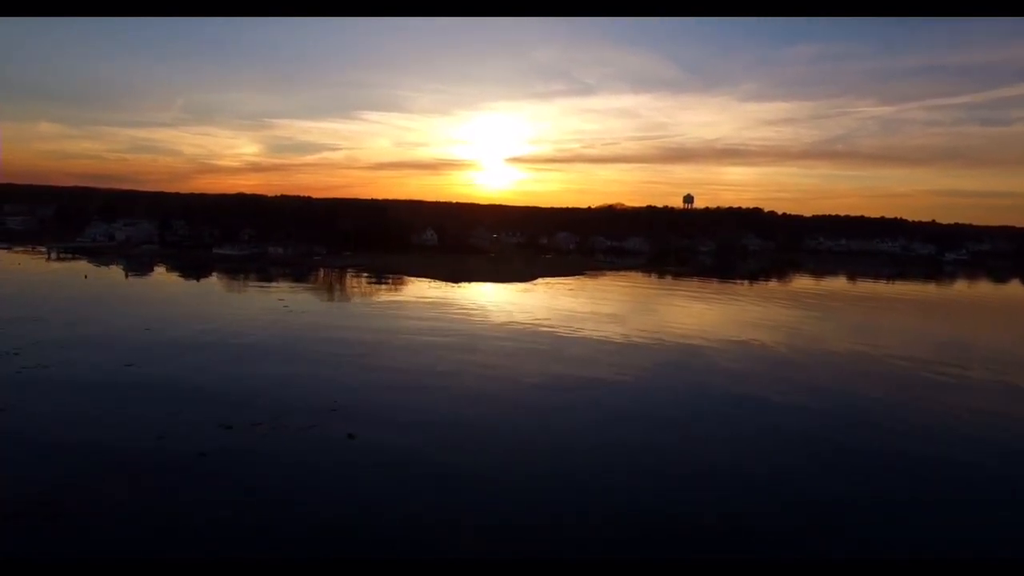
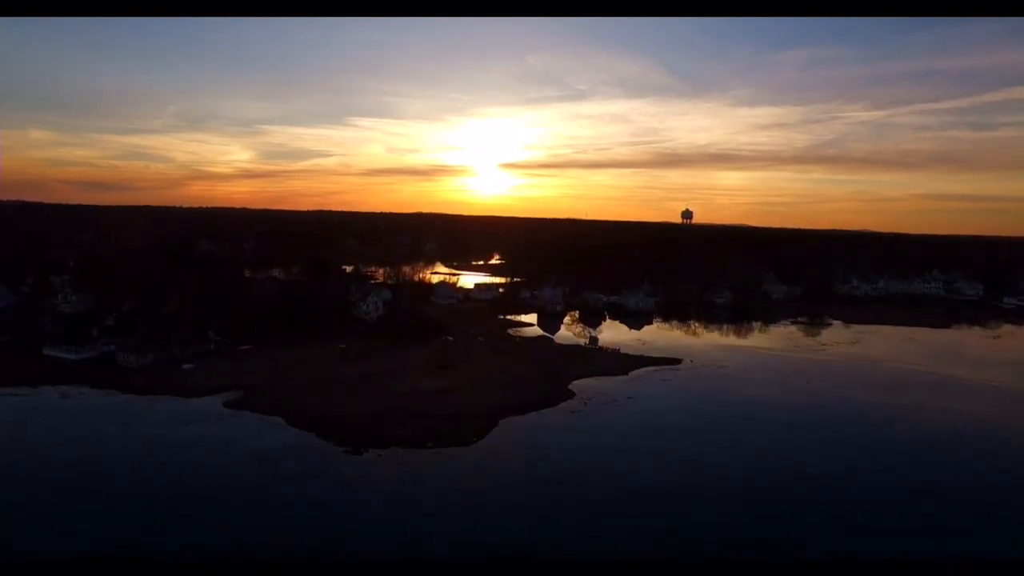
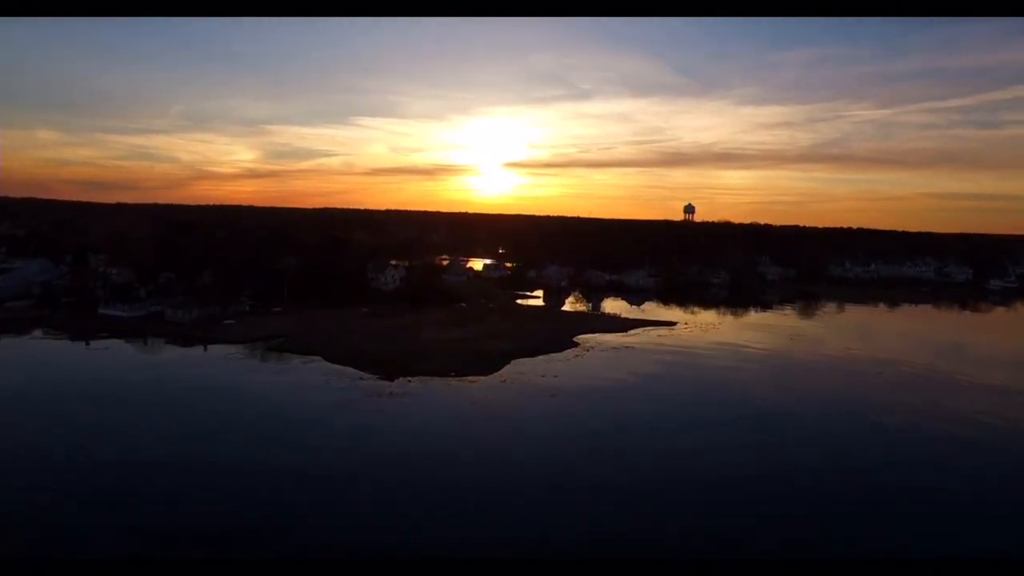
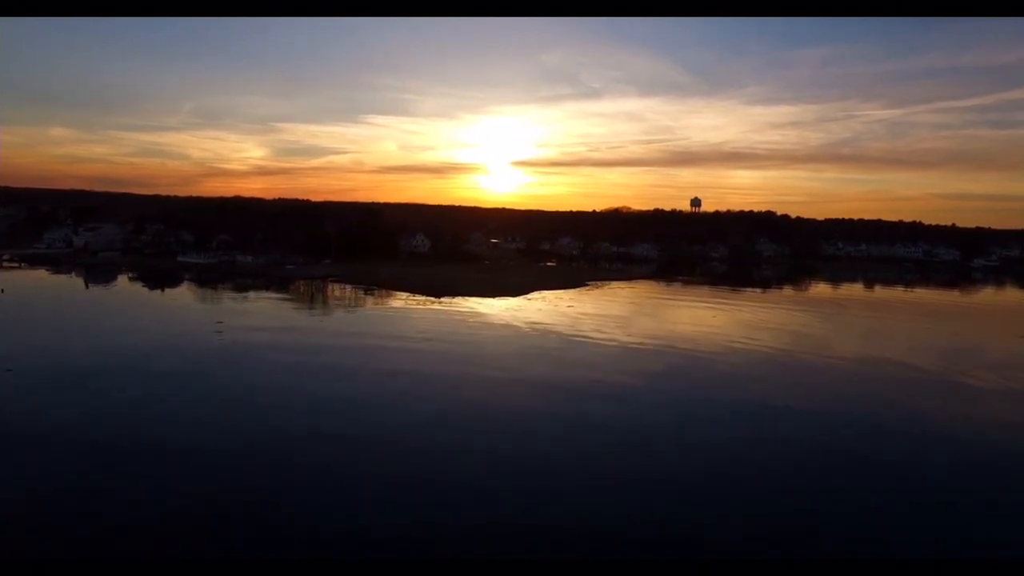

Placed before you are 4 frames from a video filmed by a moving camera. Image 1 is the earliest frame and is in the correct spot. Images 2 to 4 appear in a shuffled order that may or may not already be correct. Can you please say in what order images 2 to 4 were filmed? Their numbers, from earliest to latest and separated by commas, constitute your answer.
4, 3, 2
